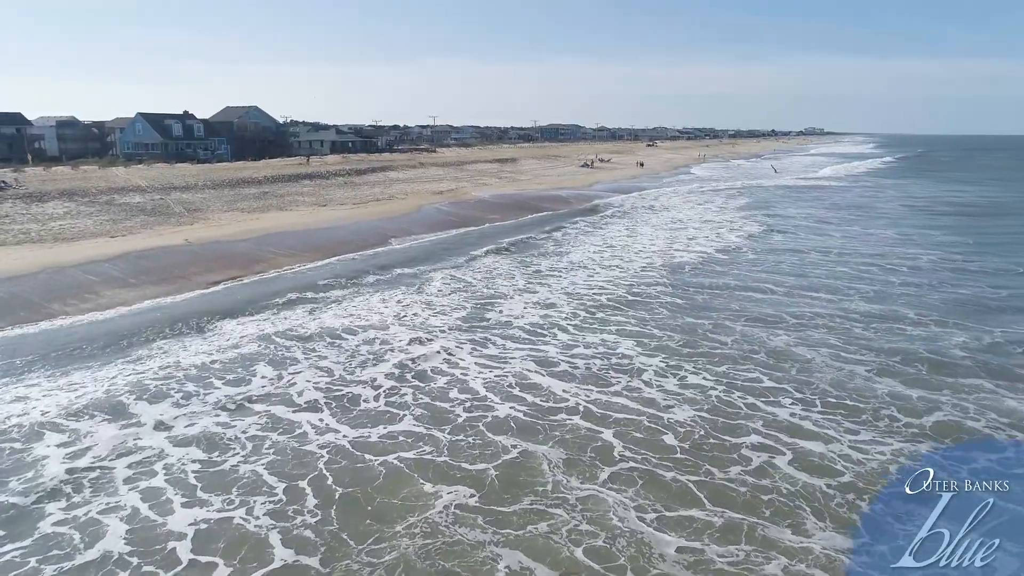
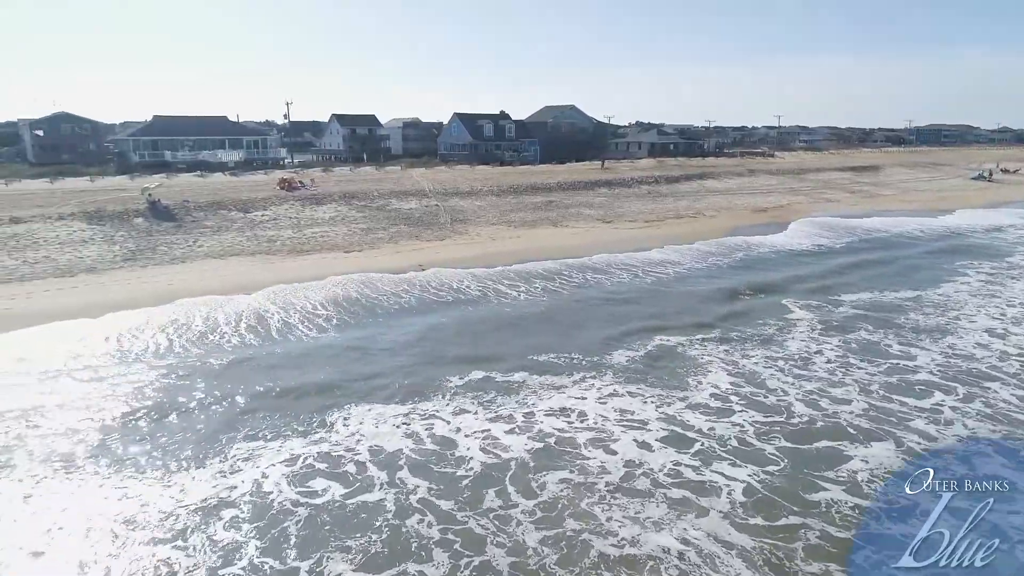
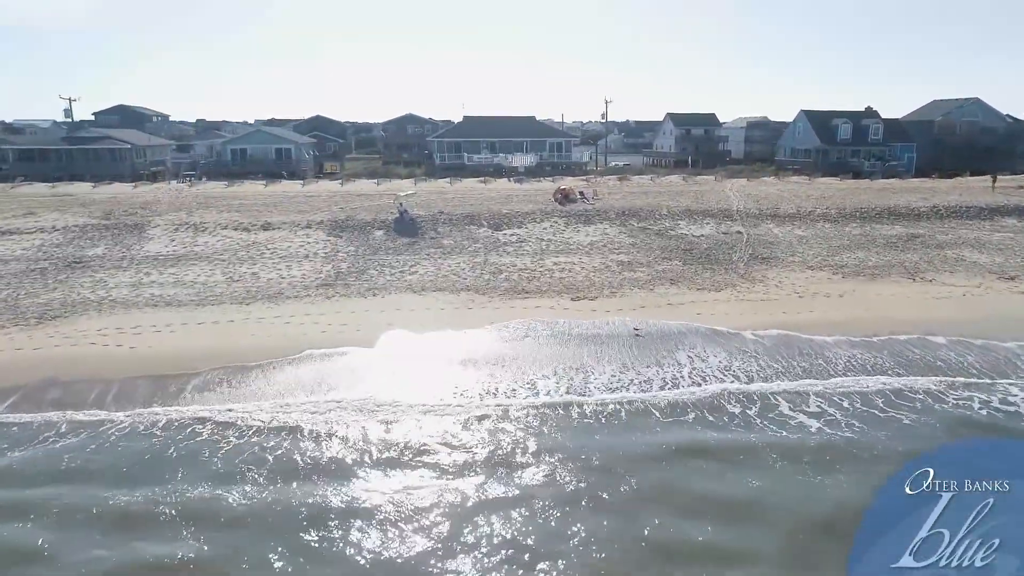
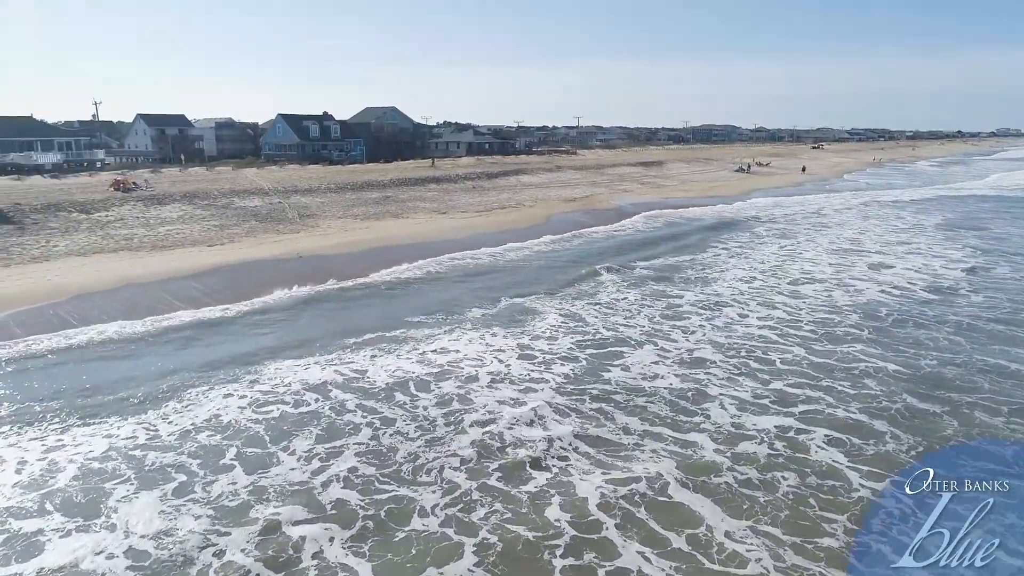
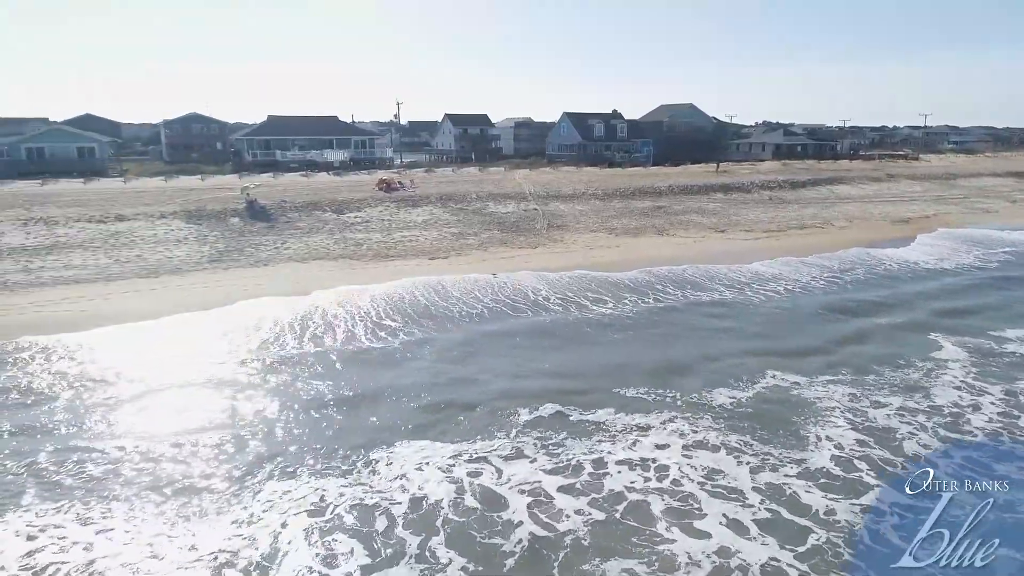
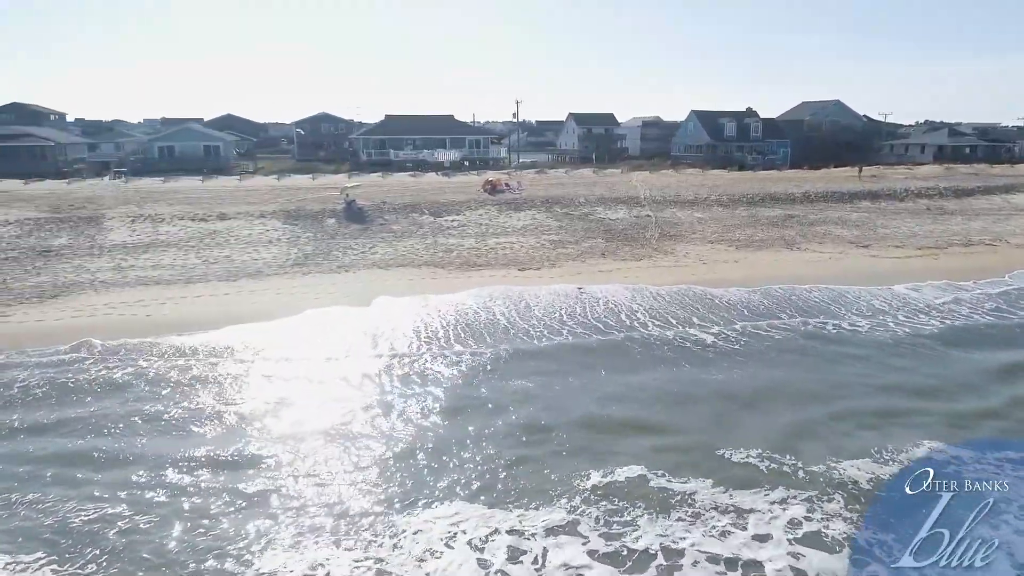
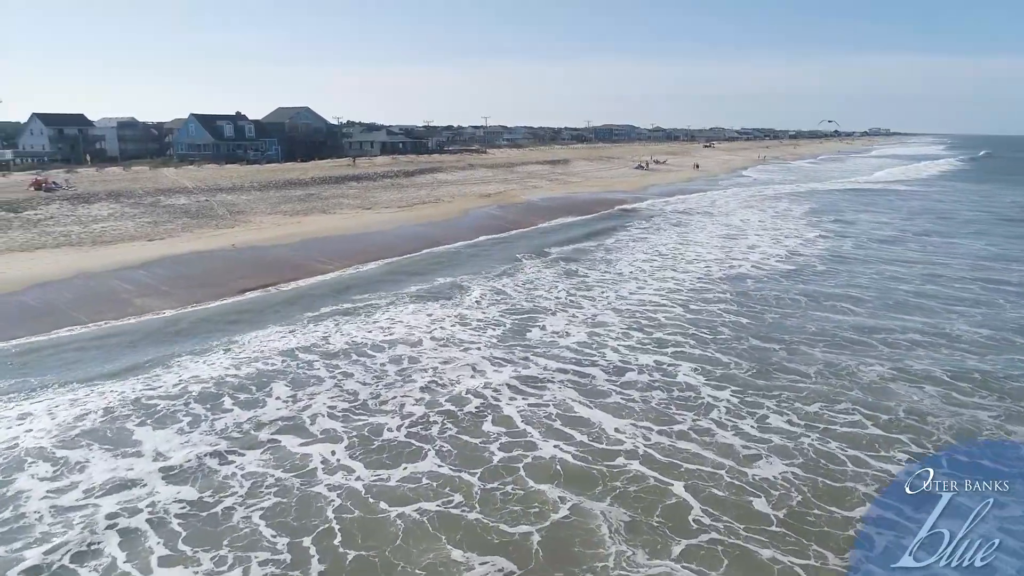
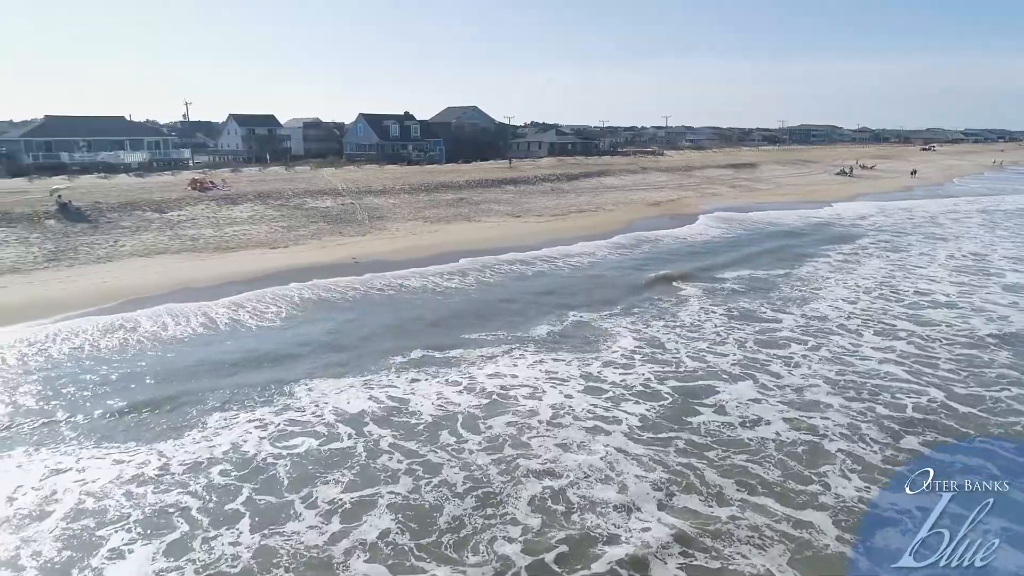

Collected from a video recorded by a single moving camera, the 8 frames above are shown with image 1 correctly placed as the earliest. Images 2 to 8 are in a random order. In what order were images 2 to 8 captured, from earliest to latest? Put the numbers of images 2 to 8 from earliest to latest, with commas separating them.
7, 4, 8, 2, 5, 6, 3
